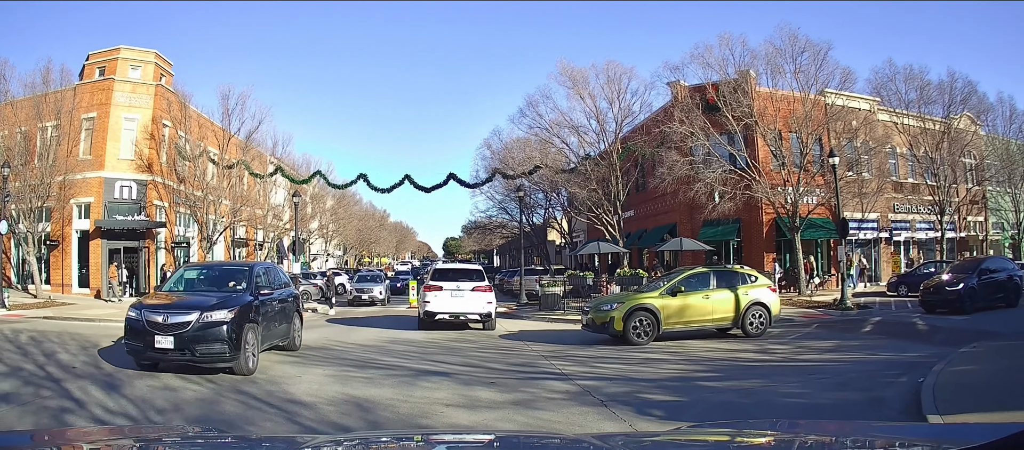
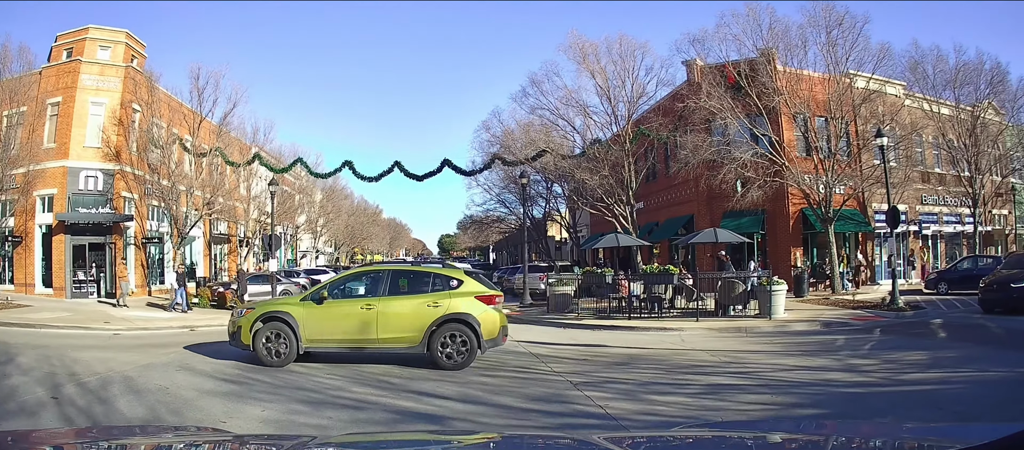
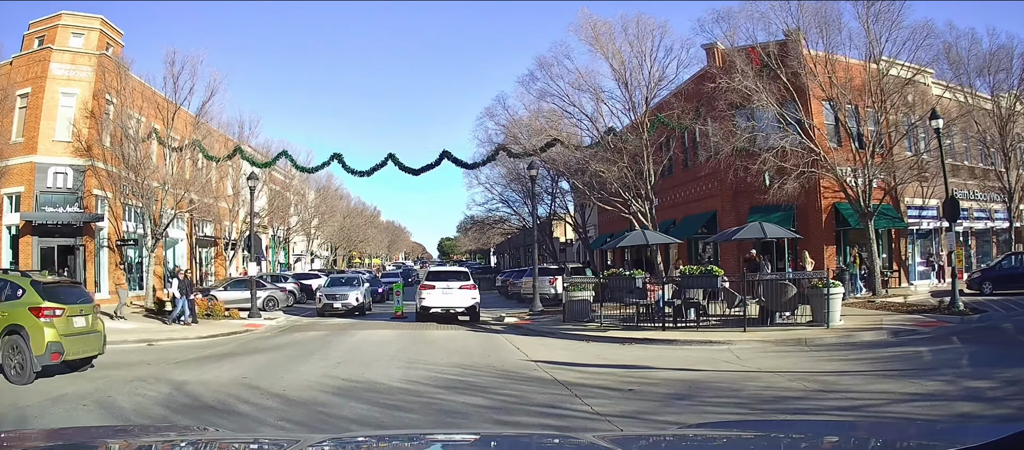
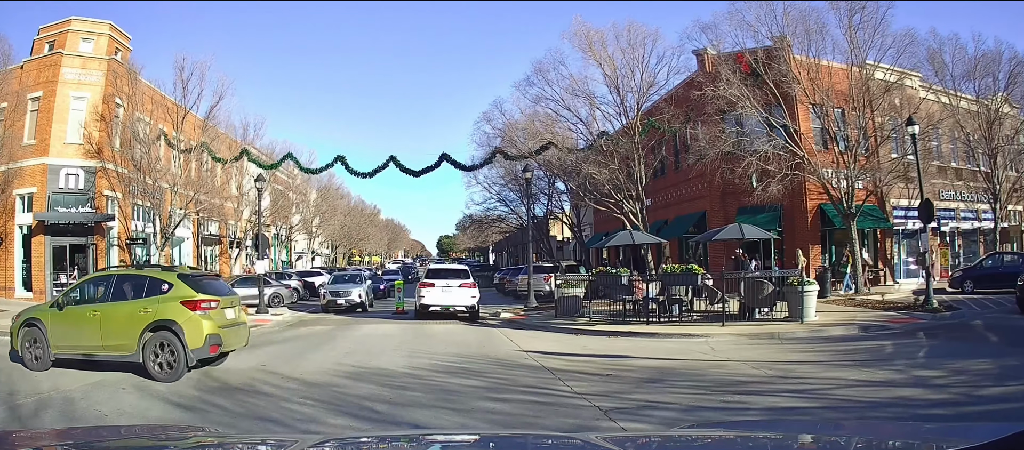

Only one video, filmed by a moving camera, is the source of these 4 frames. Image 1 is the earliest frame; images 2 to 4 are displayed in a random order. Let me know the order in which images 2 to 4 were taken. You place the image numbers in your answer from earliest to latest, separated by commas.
2, 4, 3
